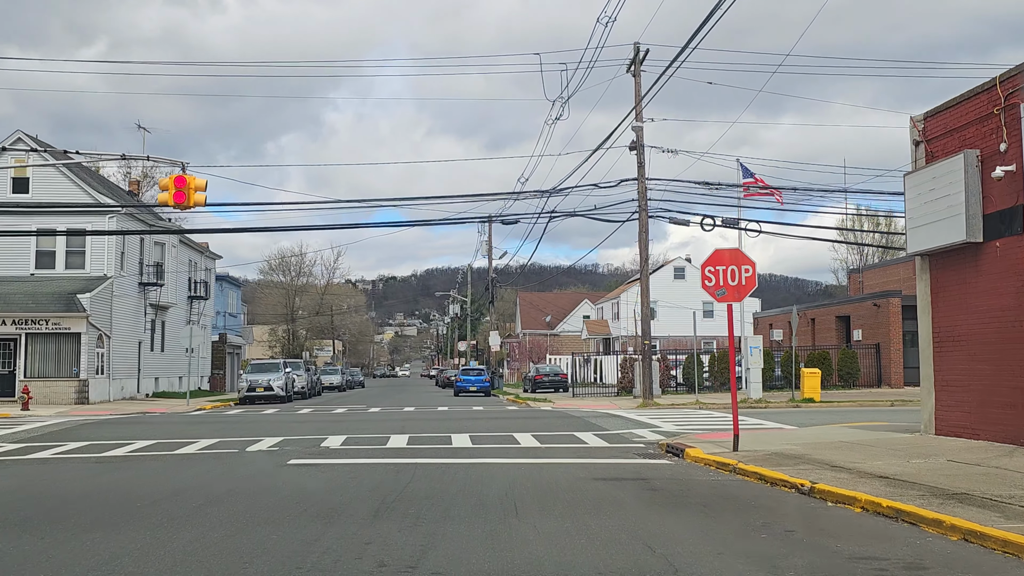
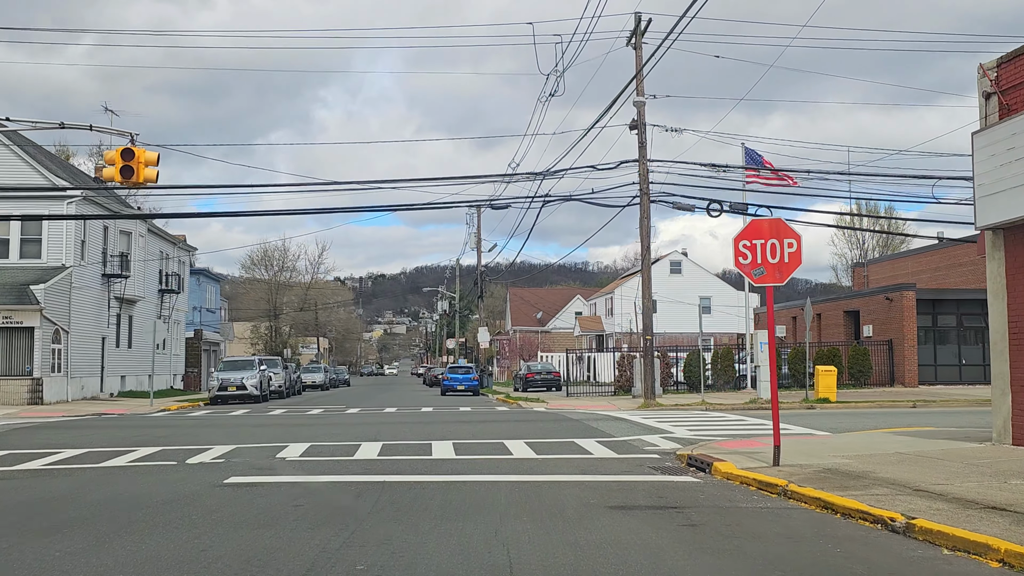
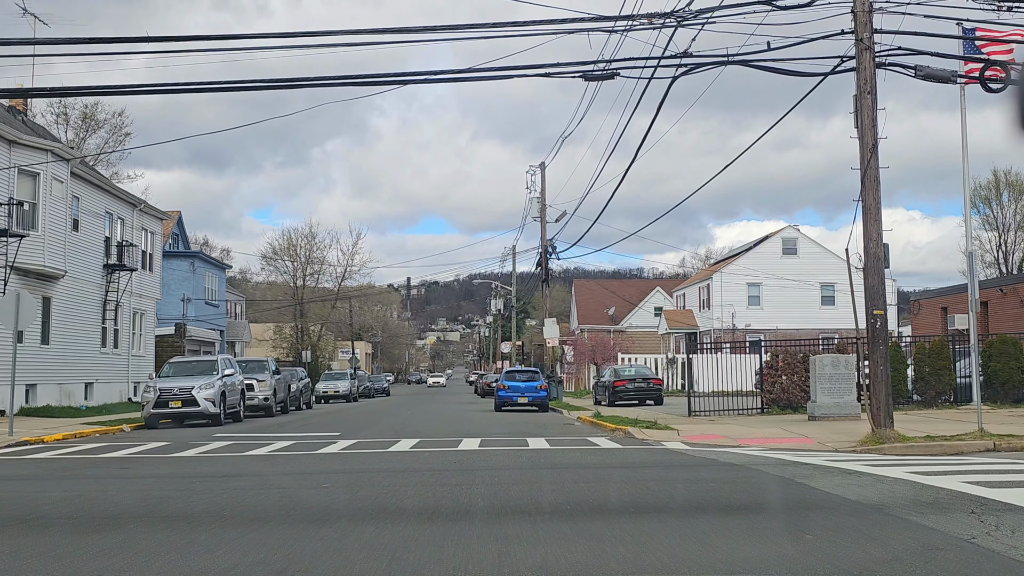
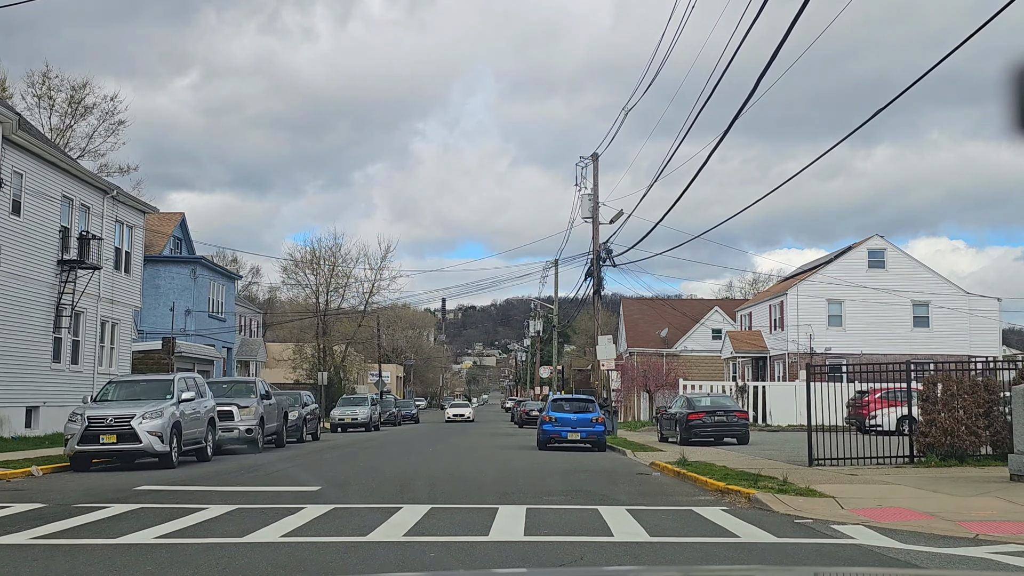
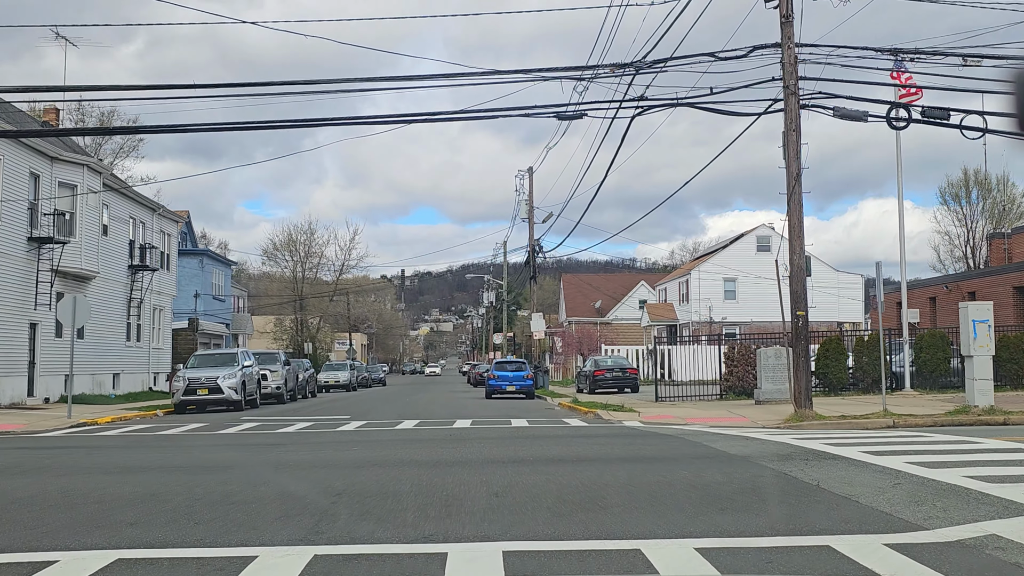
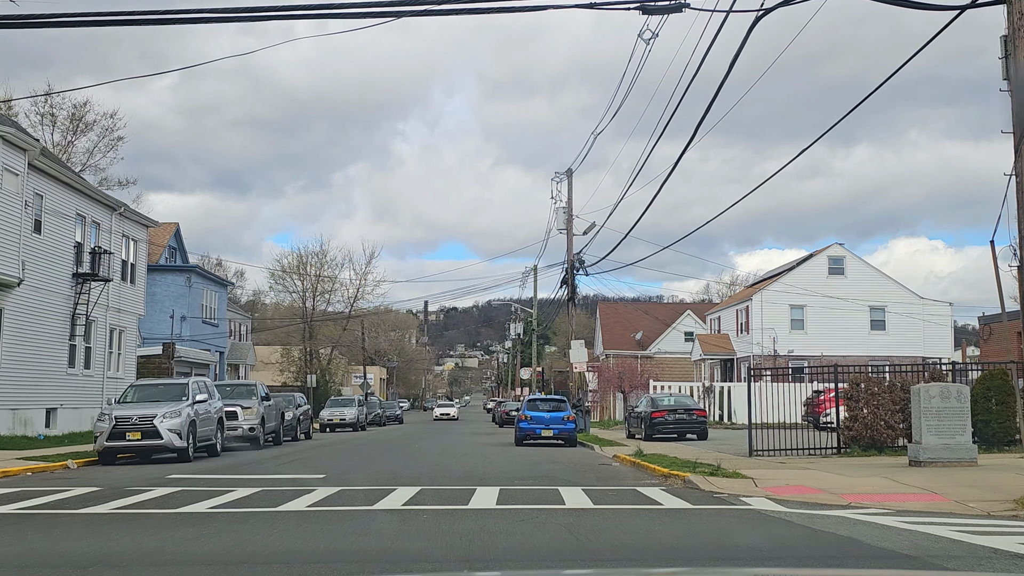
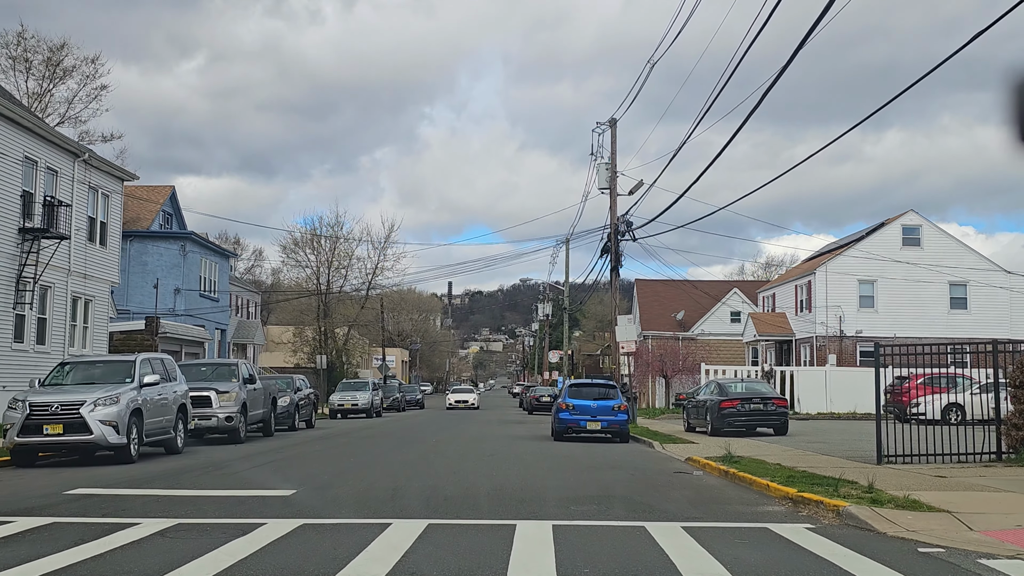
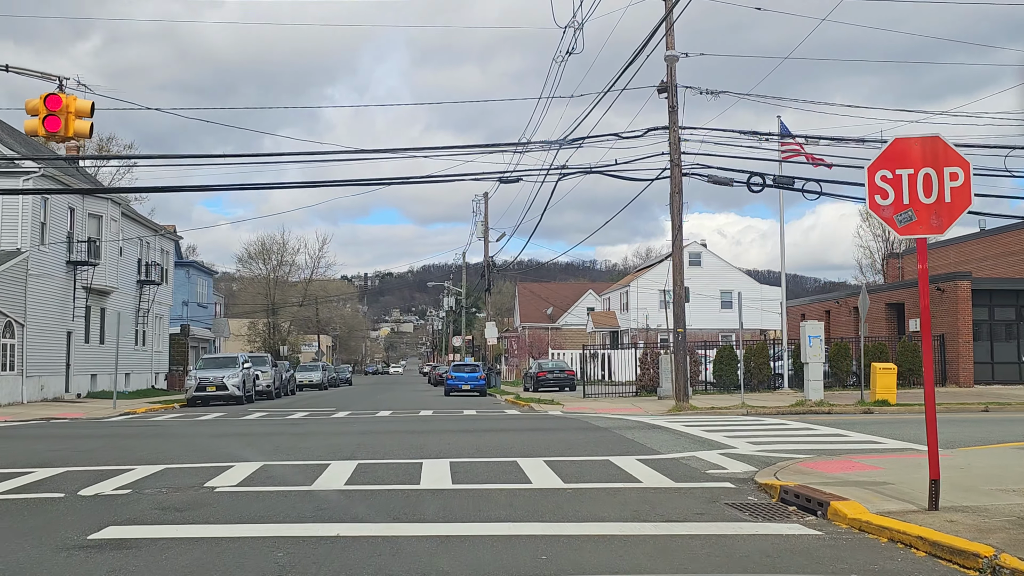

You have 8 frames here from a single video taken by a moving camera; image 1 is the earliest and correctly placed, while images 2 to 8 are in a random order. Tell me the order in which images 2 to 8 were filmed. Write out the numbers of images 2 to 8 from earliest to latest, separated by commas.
2, 8, 5, 3, 6, 4, 7
